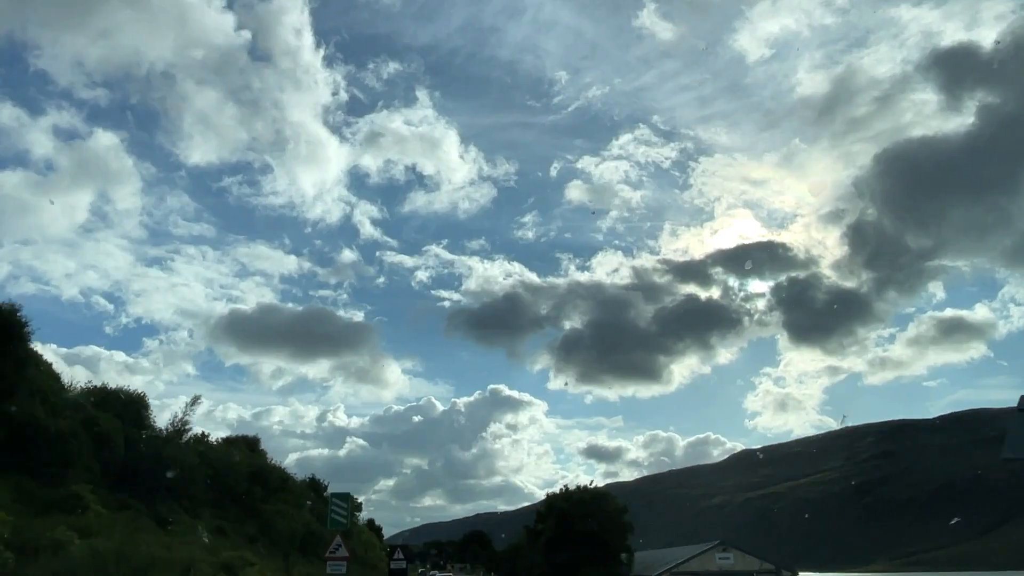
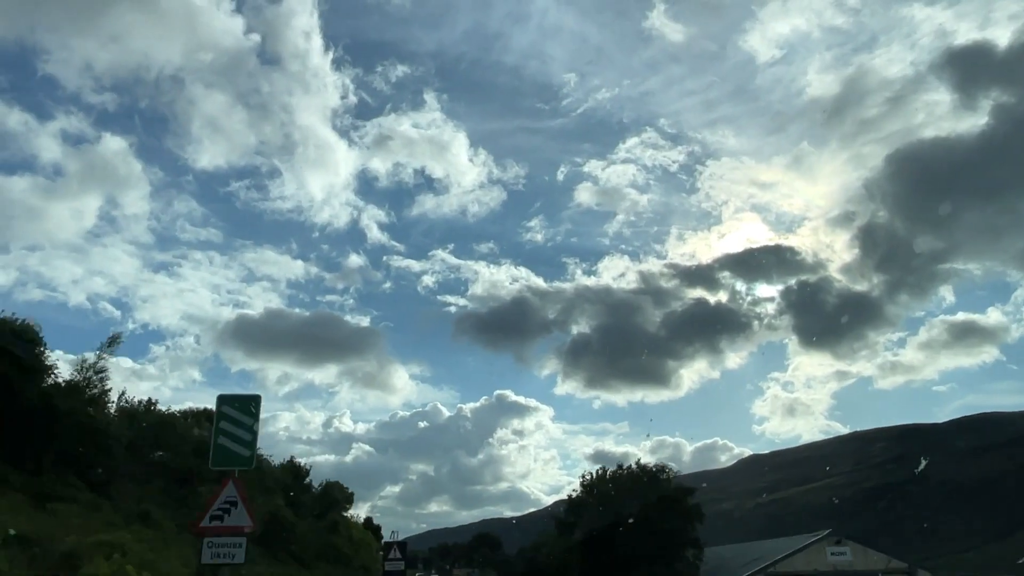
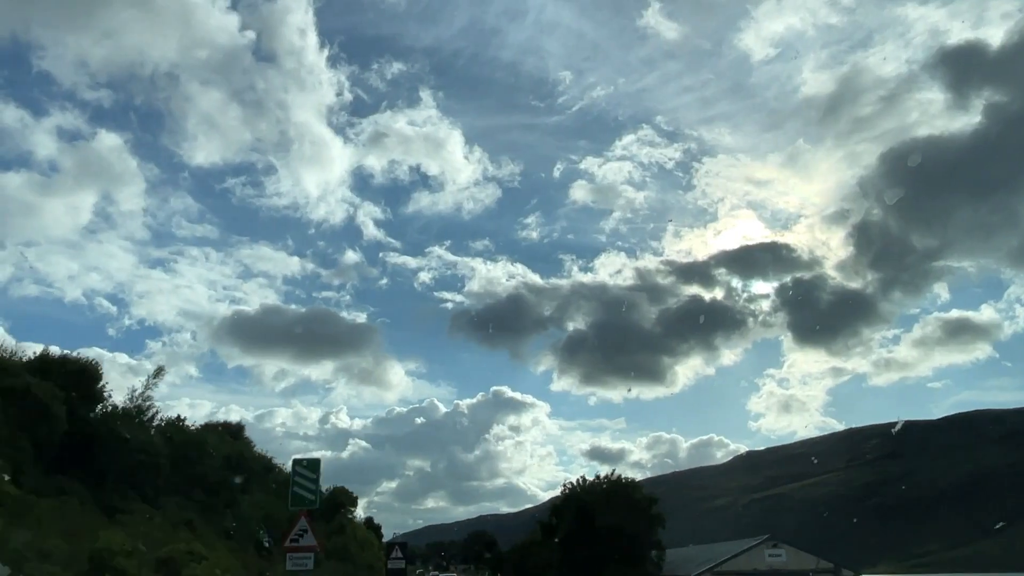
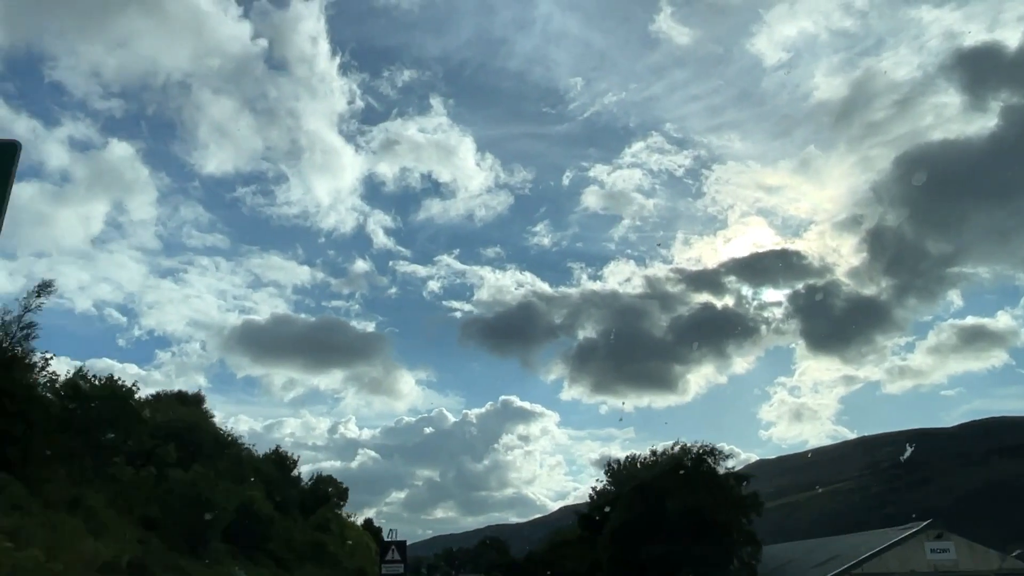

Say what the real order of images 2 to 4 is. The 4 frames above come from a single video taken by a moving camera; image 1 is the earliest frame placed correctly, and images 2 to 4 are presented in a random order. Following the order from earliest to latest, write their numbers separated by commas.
3, 2, 4
